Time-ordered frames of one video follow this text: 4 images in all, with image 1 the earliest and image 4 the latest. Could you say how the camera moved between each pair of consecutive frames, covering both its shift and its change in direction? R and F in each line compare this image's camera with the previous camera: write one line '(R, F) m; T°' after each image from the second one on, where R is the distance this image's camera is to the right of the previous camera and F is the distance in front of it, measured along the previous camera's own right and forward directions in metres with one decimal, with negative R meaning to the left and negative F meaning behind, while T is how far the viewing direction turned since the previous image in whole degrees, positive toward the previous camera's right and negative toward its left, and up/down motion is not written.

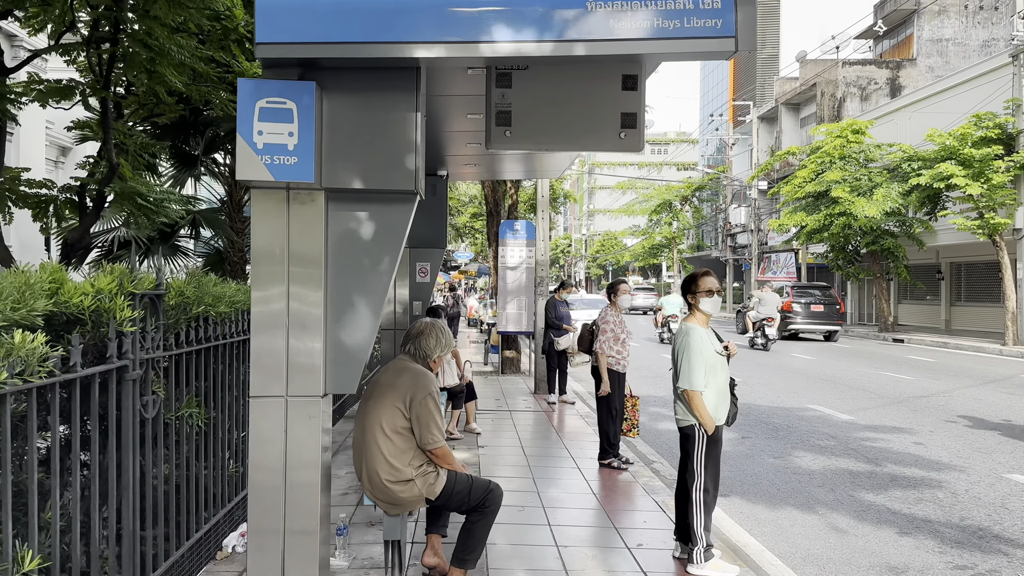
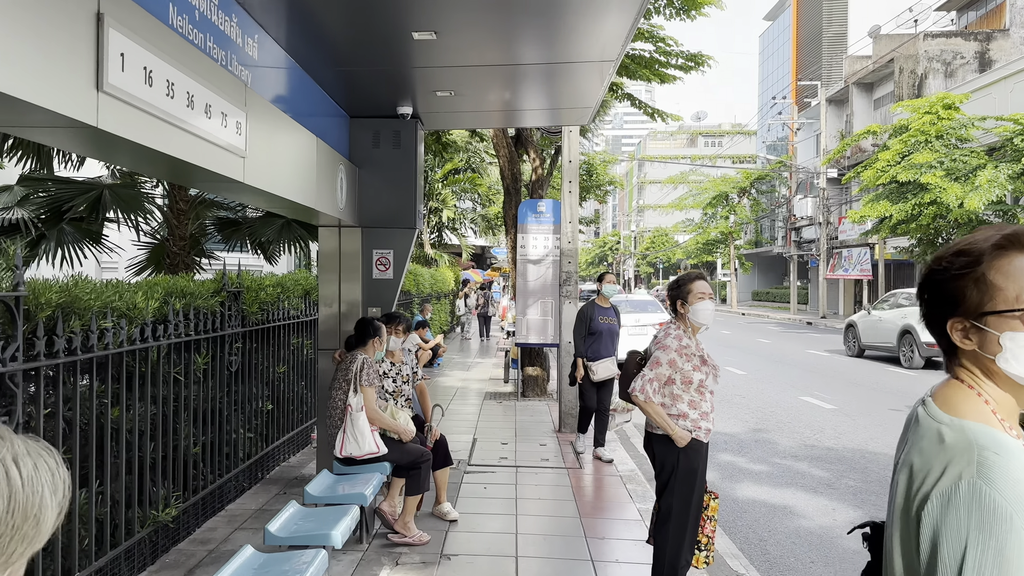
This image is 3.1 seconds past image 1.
(+0.3, +3.2) m; -3°
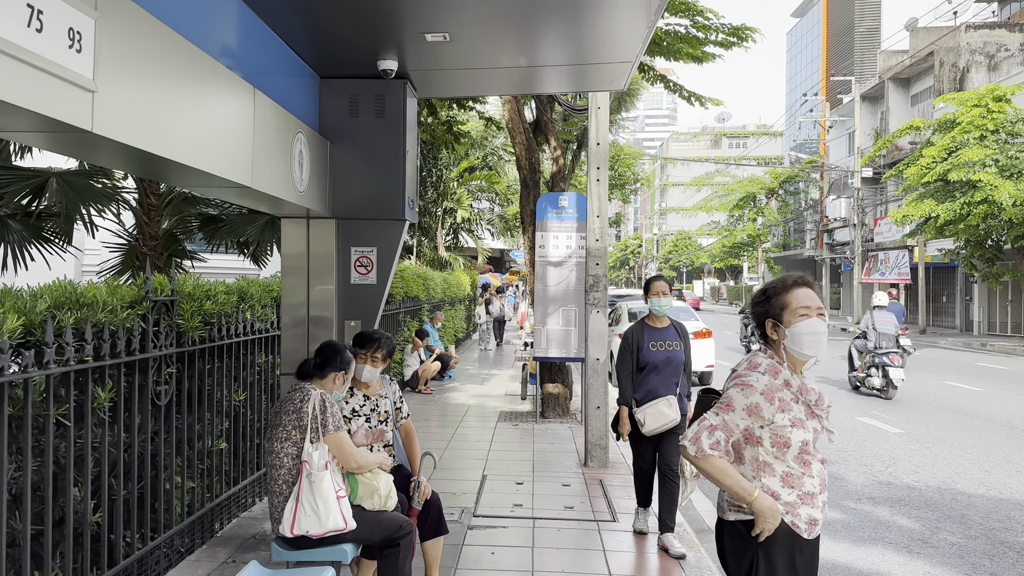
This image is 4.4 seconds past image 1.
(0.0, +1.3) m; -1°
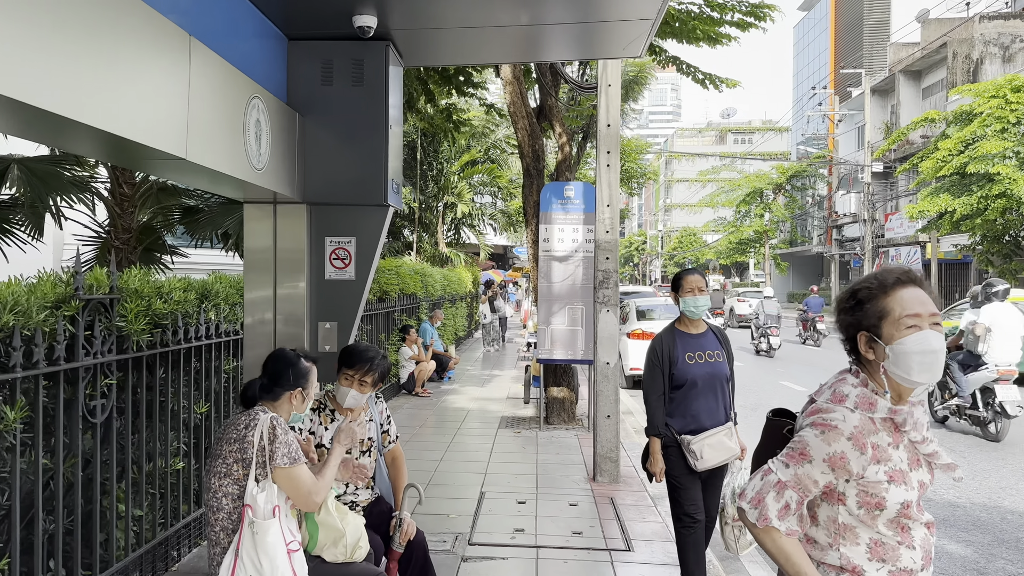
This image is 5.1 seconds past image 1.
(0.0, +0.7) m; 0°
